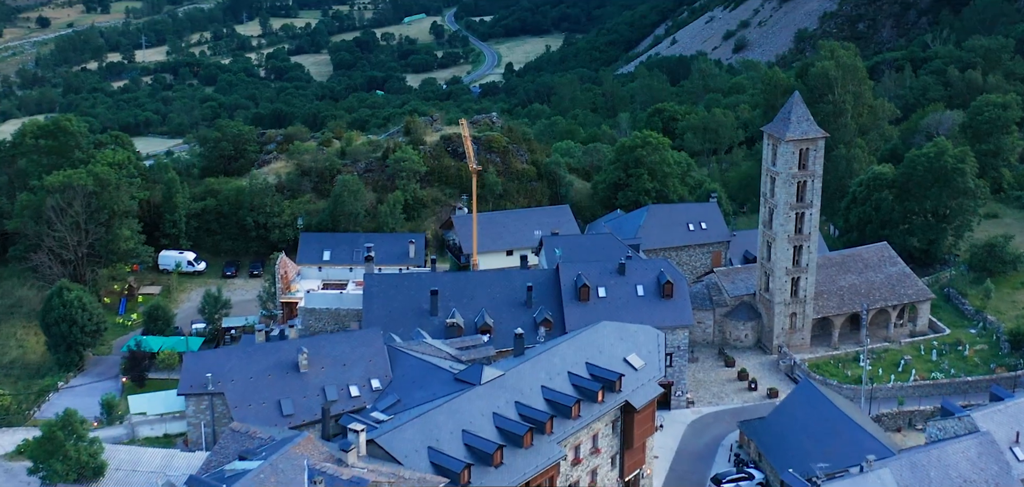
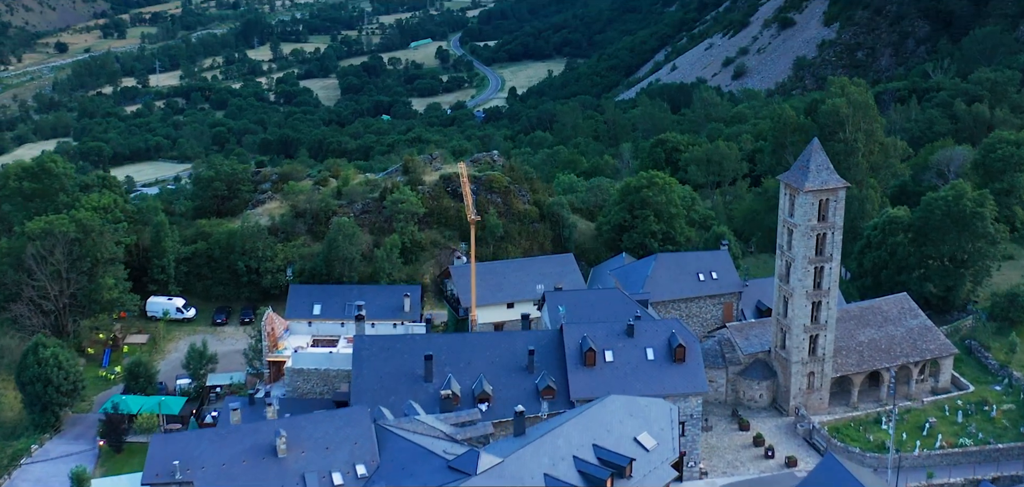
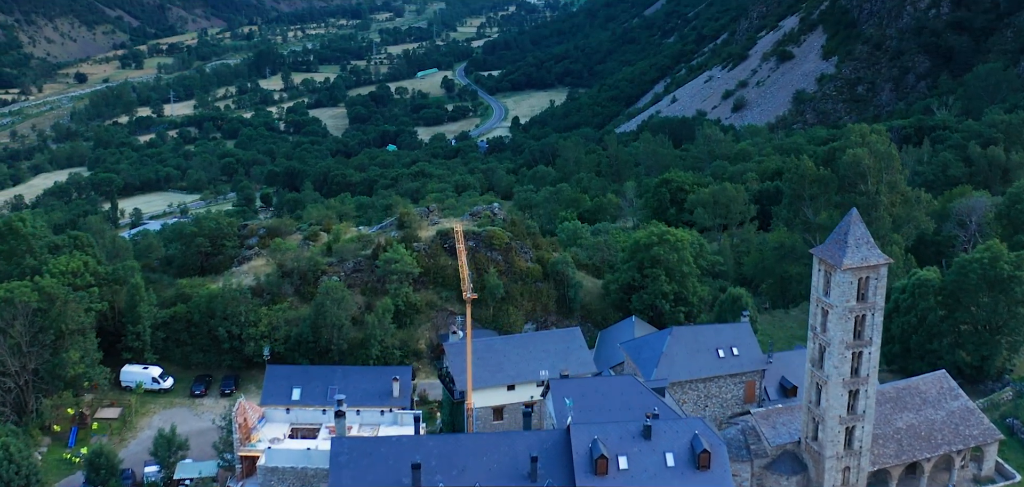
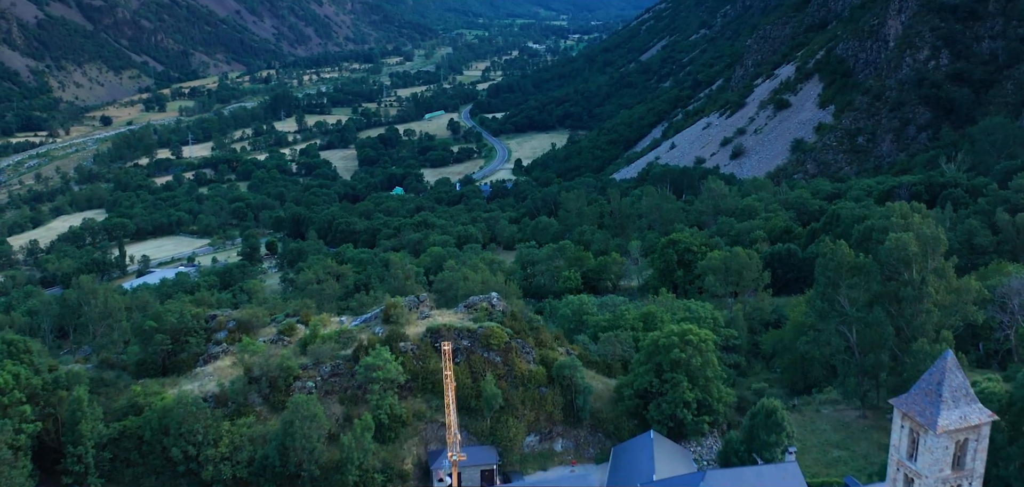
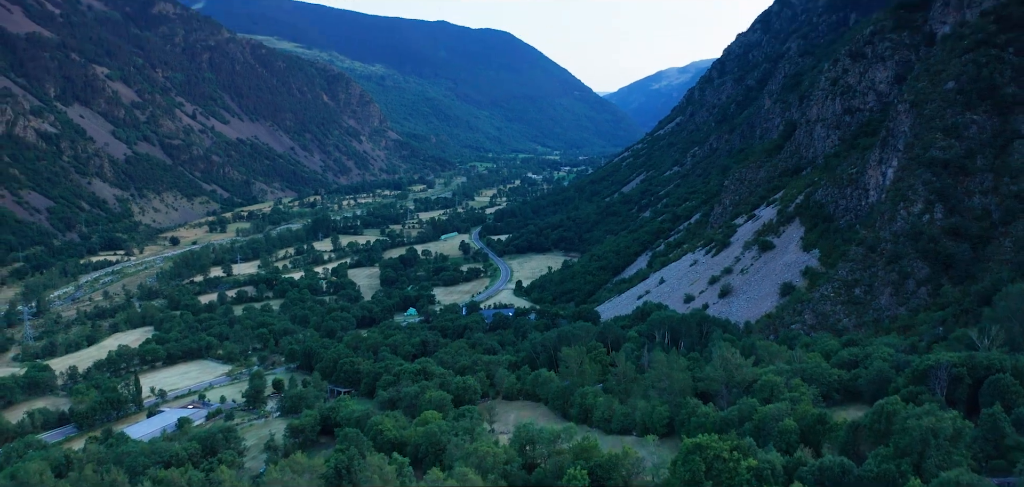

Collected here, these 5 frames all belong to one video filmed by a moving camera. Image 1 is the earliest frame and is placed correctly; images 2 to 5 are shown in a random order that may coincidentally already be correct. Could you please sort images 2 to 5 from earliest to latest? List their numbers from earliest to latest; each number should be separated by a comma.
2, 3, 4, 5
